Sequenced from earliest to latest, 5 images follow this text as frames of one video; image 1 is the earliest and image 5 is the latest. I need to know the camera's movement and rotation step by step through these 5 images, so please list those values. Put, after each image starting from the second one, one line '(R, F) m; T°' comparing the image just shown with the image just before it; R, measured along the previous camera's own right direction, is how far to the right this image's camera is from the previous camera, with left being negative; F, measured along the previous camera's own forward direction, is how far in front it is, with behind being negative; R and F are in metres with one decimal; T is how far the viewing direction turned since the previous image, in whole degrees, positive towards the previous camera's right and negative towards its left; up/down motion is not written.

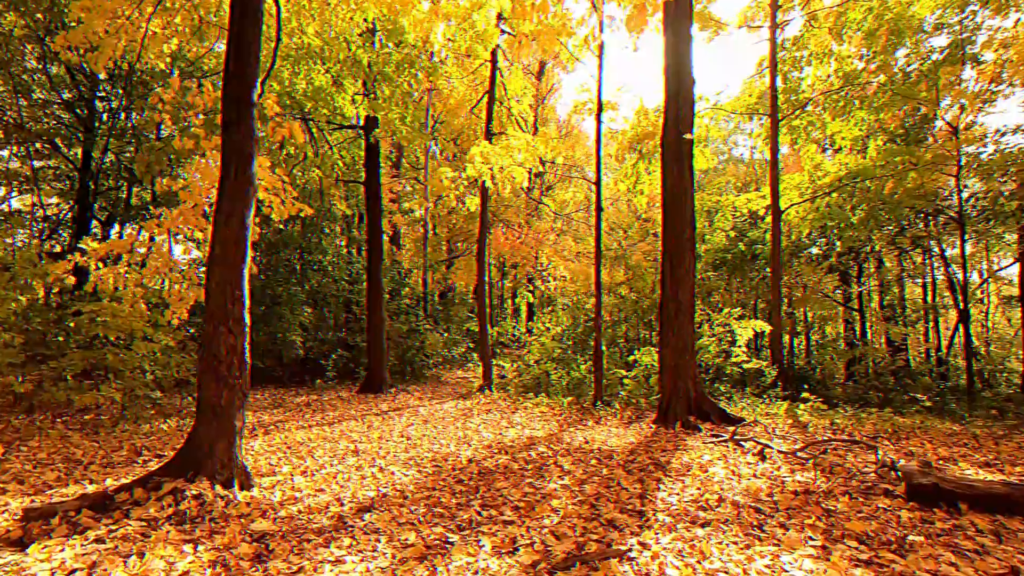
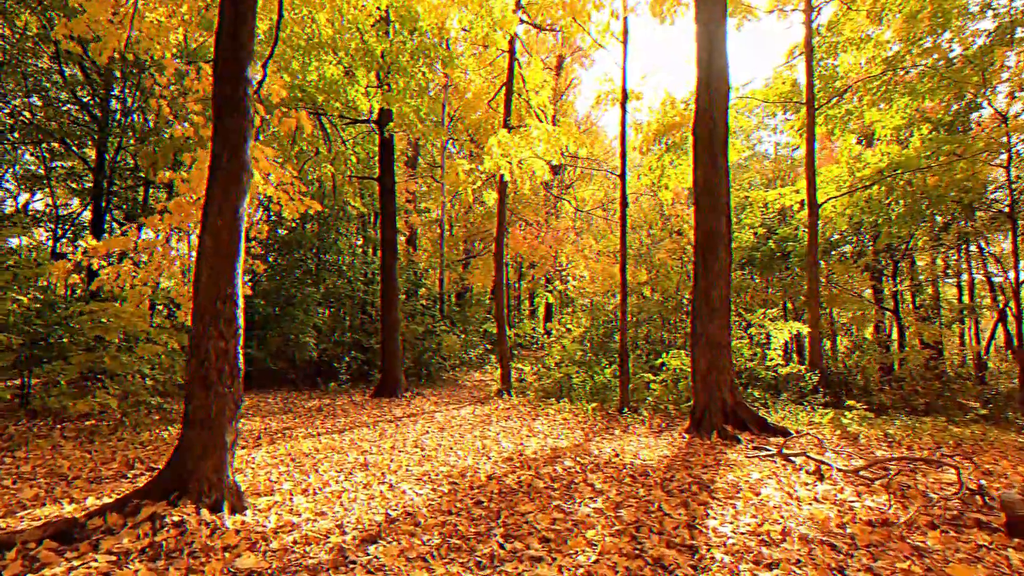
(-0.1, +0.5) m; -2°
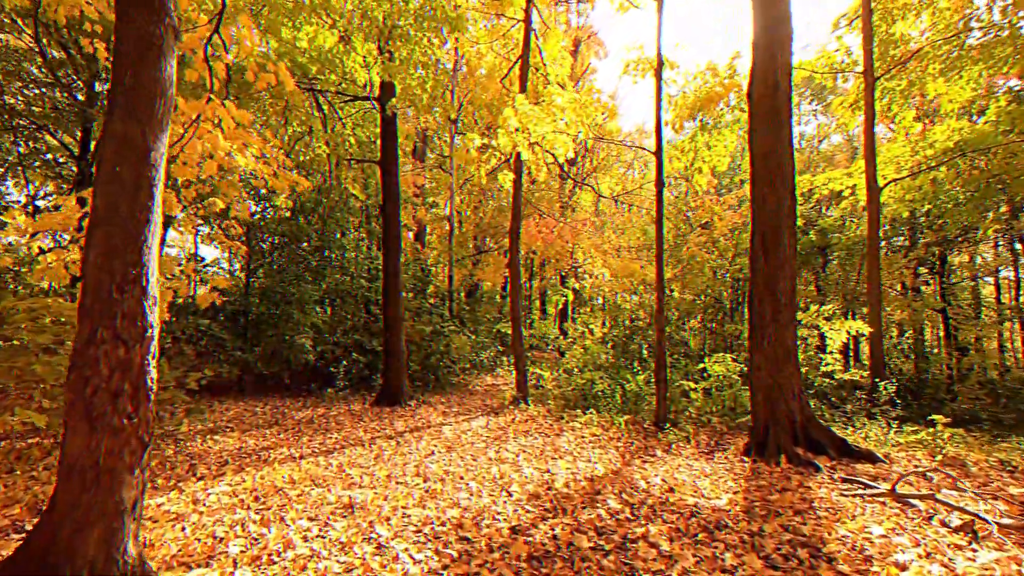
(-0.2, +1.2) m; -1°
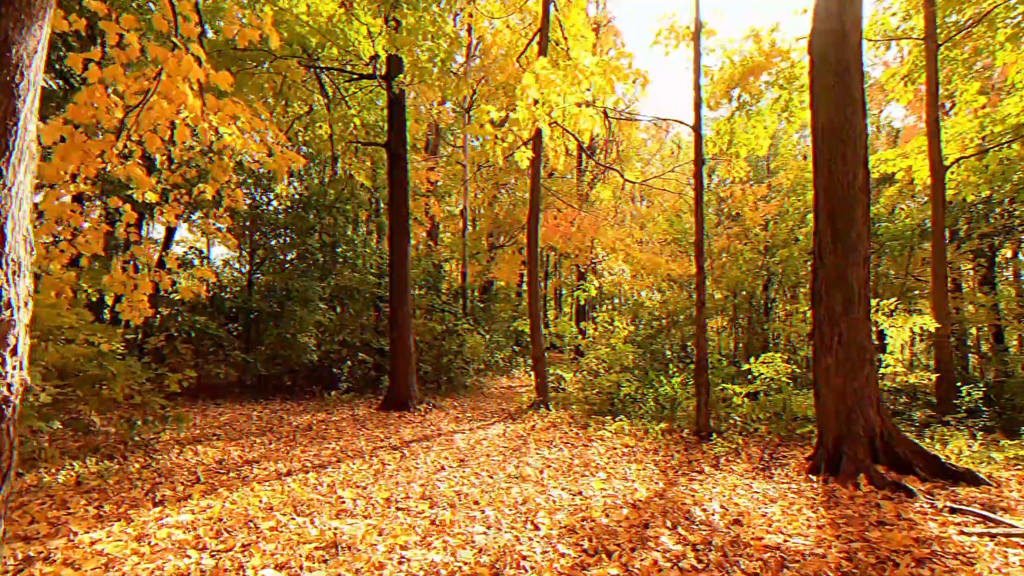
(-0.1, +0.8) m; -2°
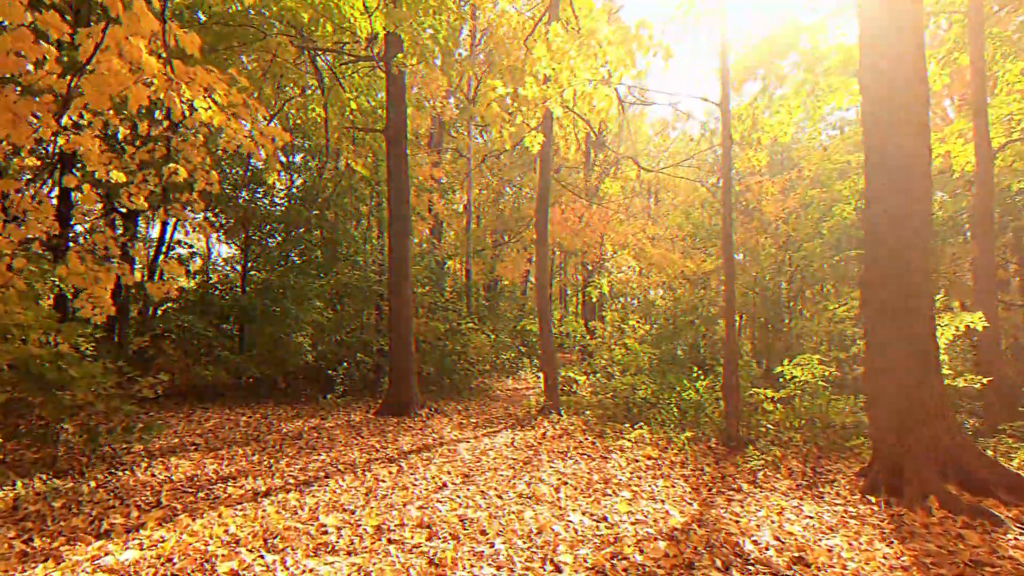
(-0.1, +0.6) m; -1°
